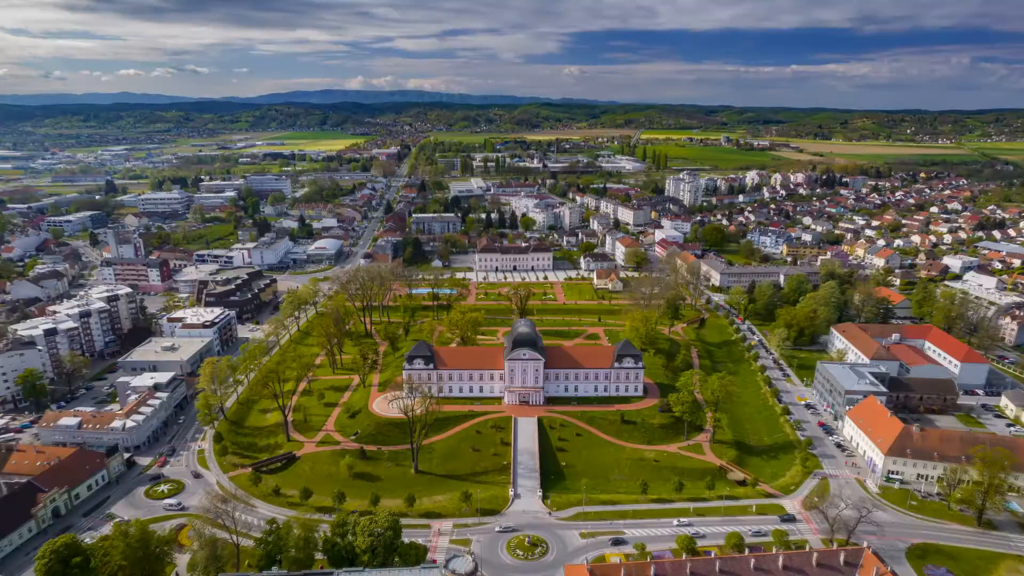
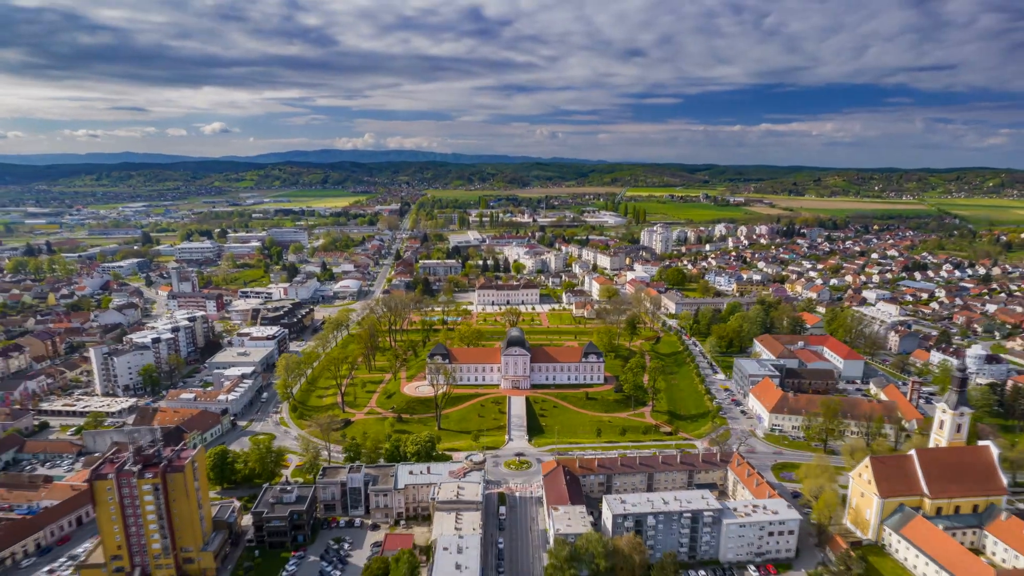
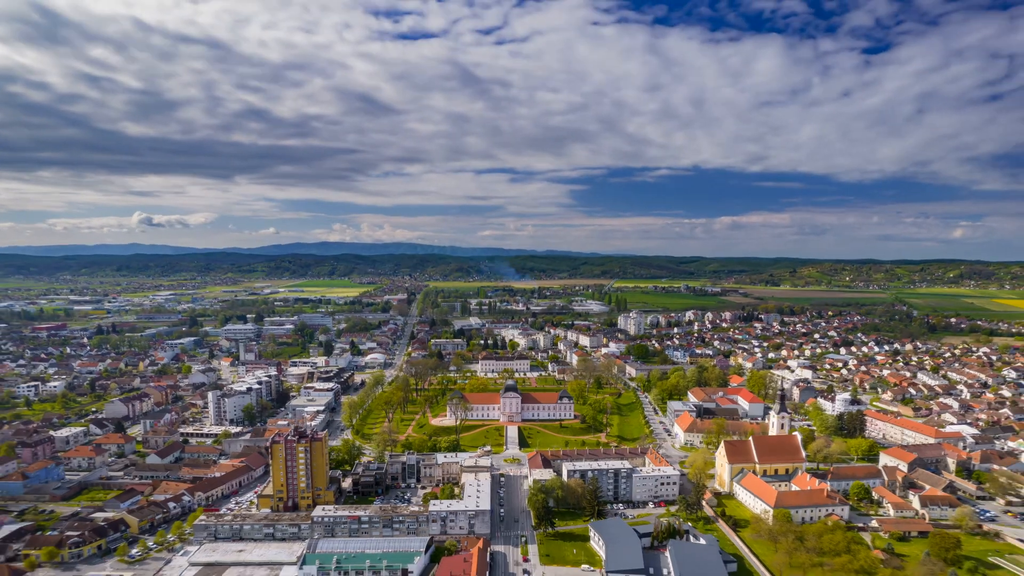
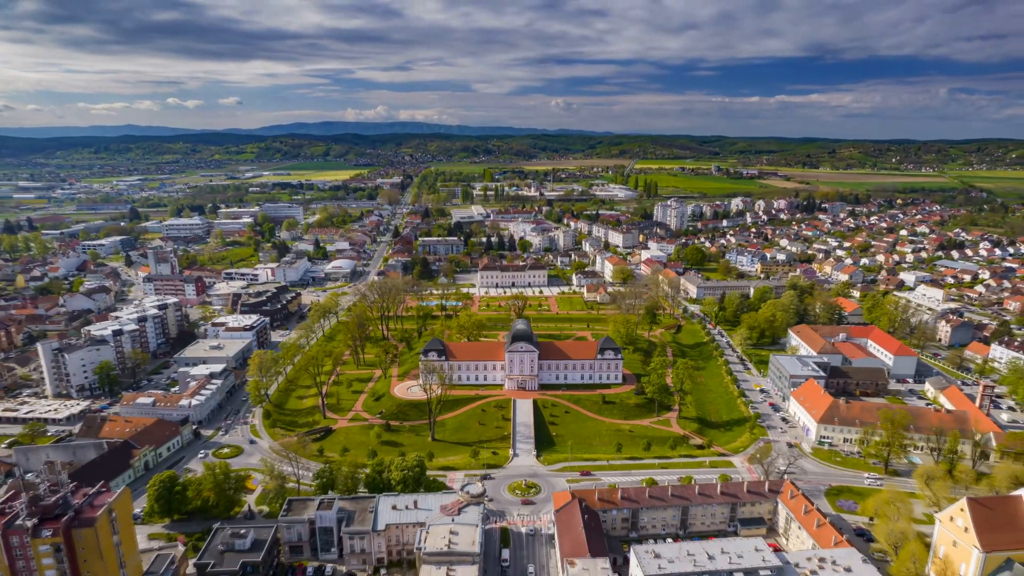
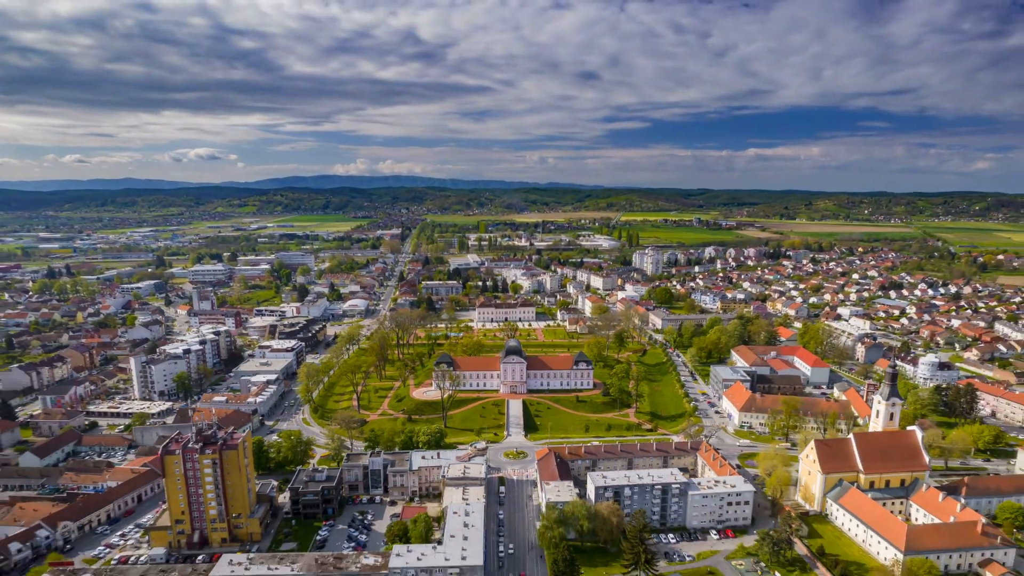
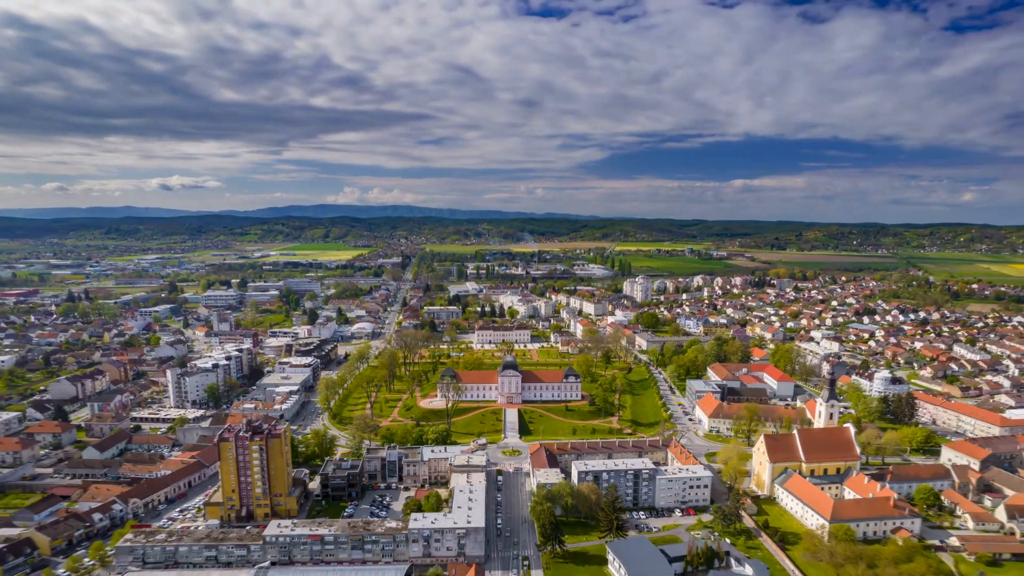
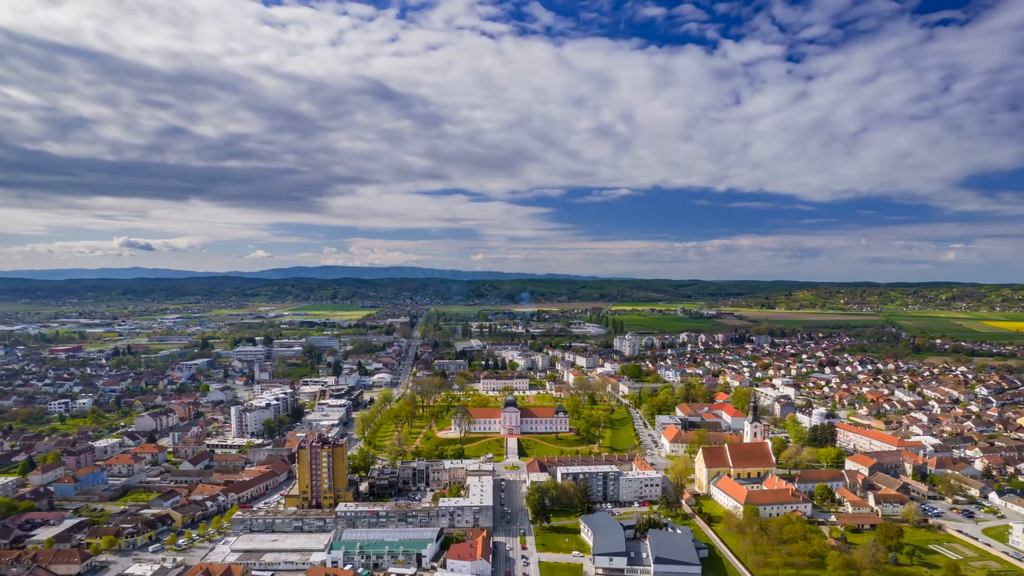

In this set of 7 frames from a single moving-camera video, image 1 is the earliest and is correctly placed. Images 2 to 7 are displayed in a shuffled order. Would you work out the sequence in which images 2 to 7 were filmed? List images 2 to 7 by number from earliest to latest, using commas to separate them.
4, 2, 5, 6, 3, 7
